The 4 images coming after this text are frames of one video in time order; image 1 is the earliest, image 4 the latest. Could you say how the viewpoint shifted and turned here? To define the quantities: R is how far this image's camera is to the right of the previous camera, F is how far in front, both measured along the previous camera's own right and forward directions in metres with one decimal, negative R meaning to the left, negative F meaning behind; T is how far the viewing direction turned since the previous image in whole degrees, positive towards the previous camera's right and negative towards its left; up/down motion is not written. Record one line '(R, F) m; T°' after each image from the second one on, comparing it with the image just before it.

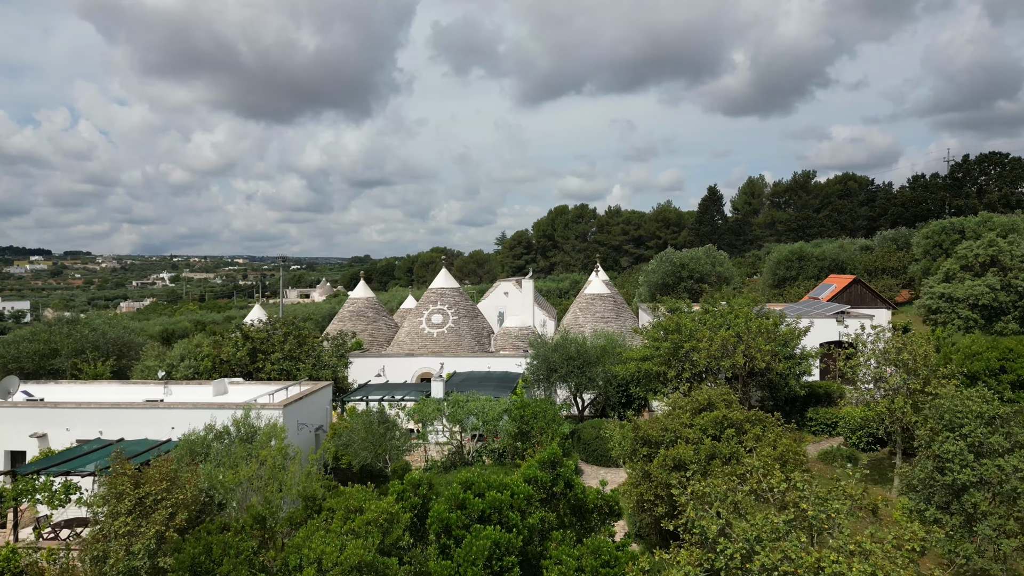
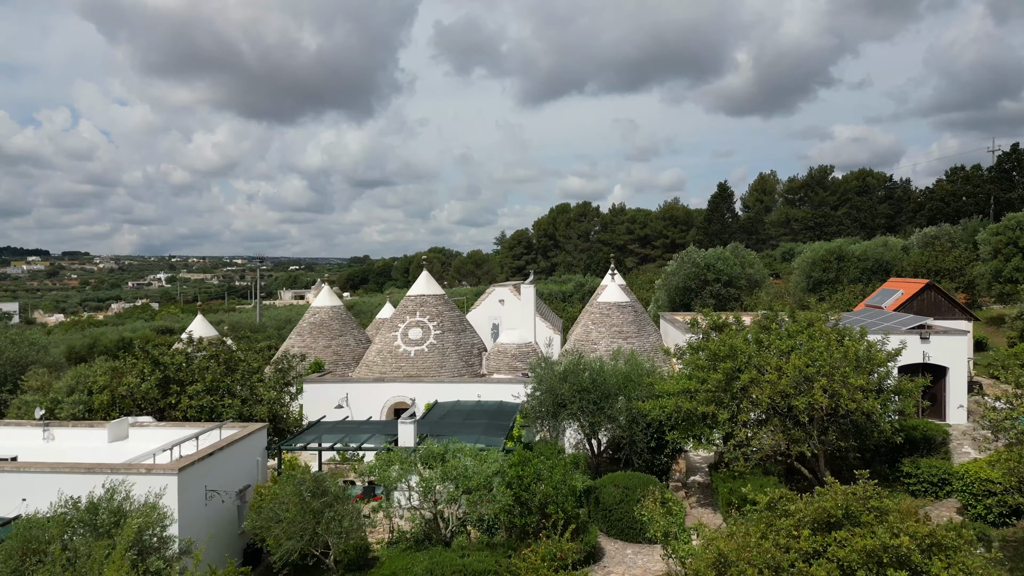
(+0.1, +4.6) m; 0°
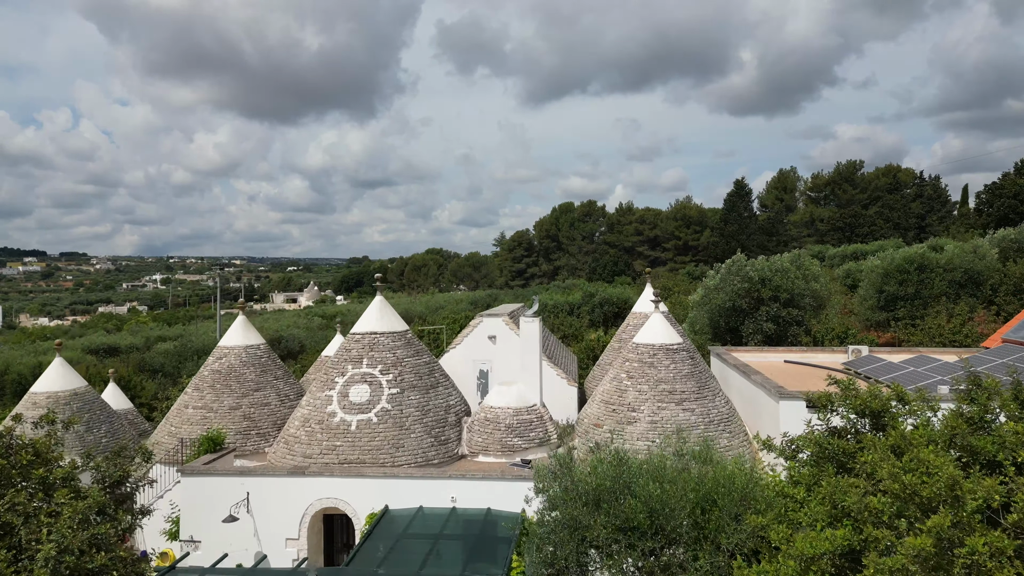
(+0.1, +6.5) m; 0°
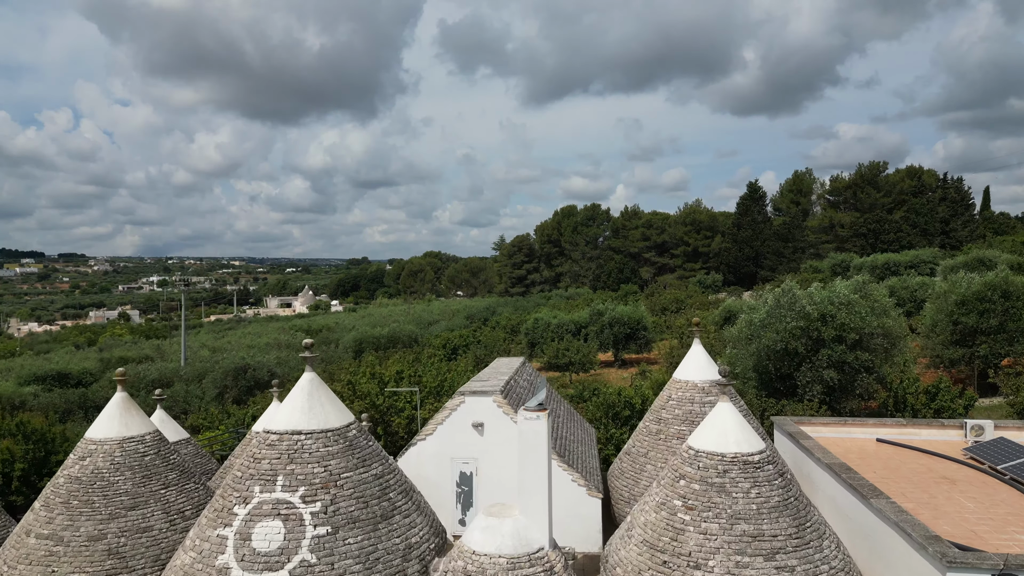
(+0.1, +4.5) m; 0°
